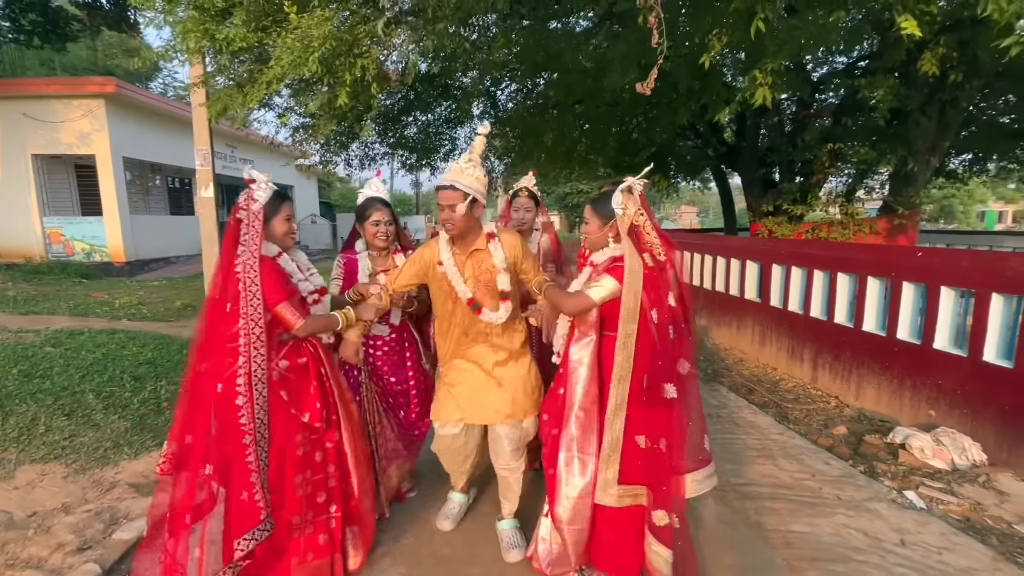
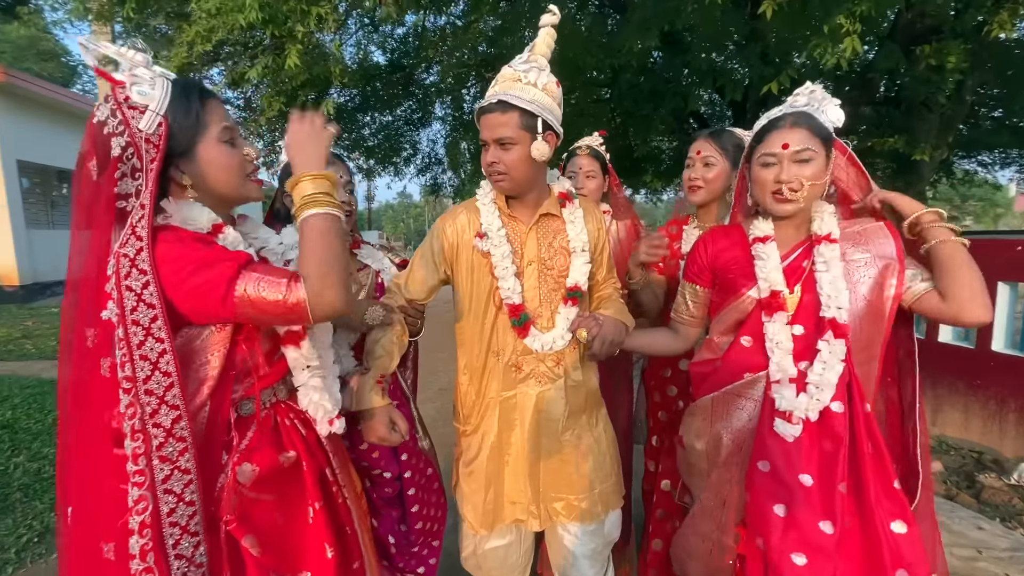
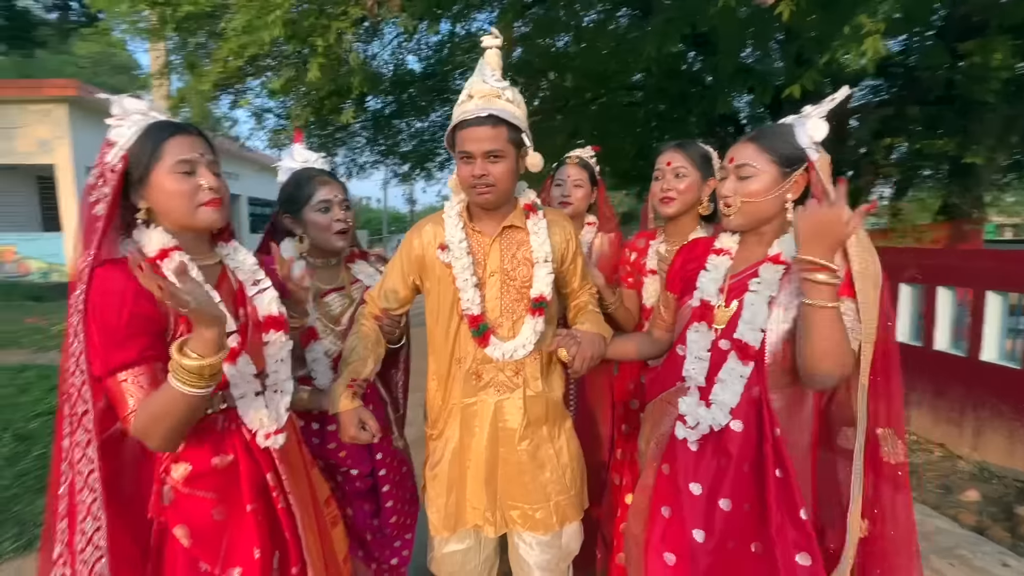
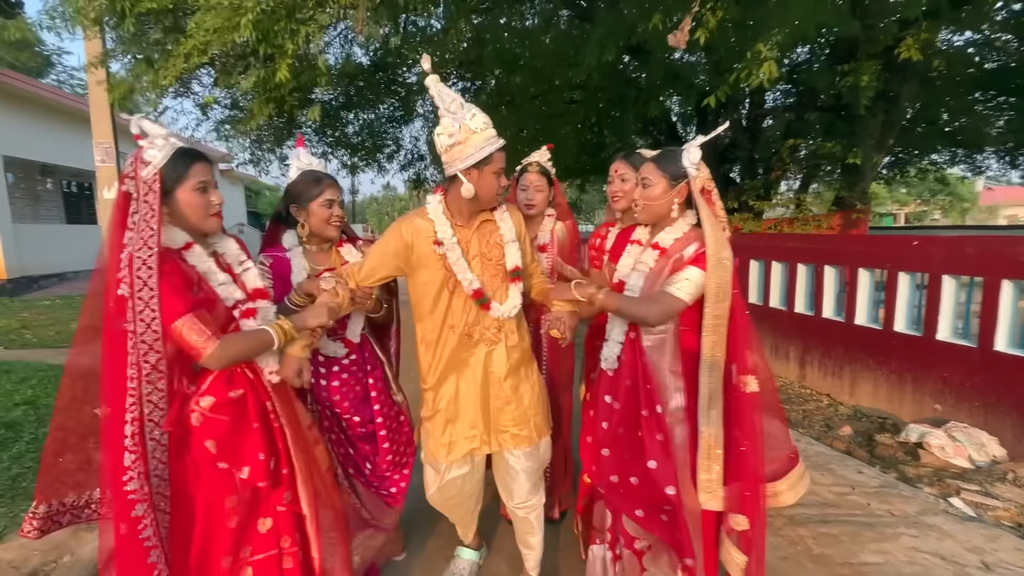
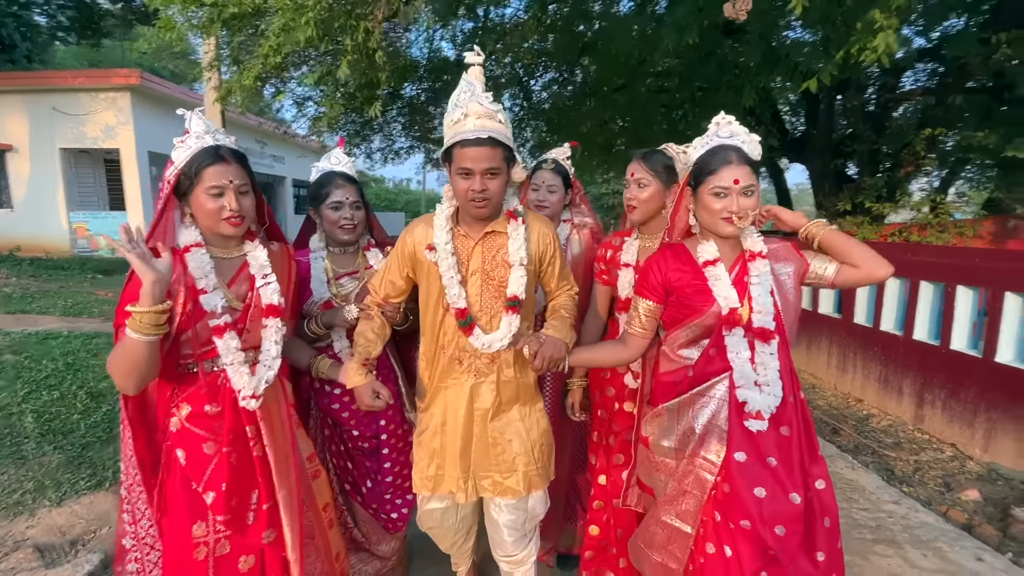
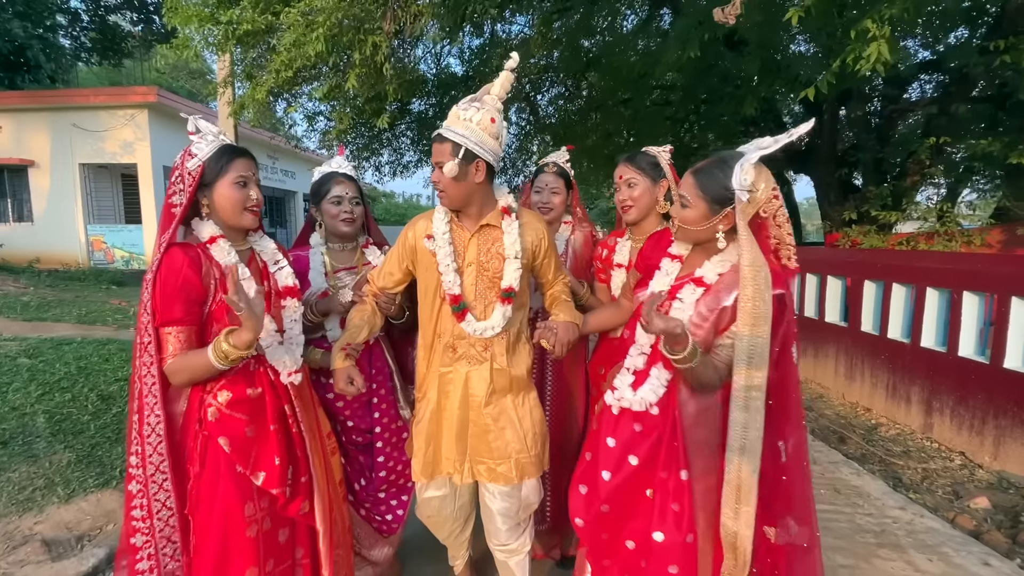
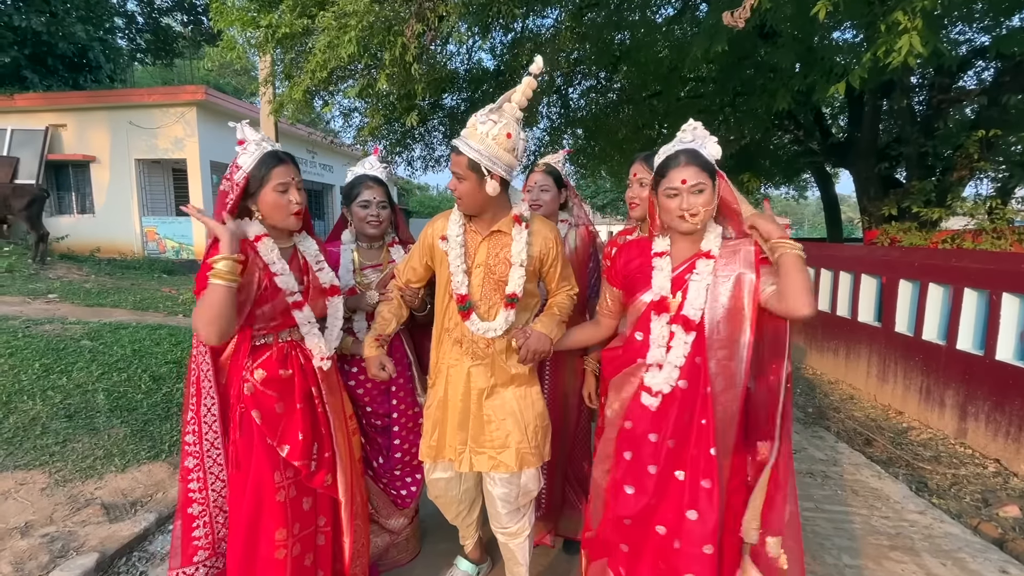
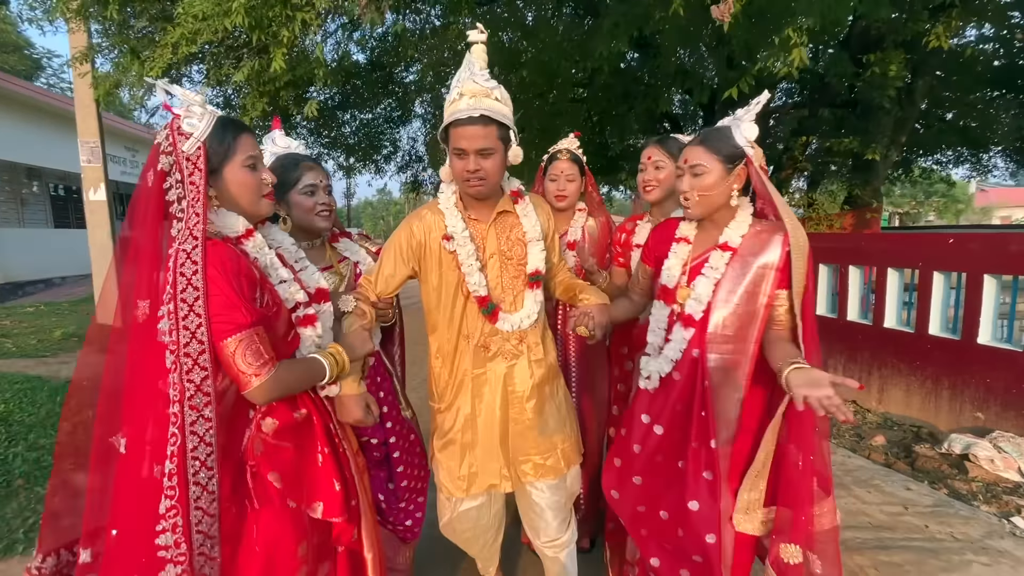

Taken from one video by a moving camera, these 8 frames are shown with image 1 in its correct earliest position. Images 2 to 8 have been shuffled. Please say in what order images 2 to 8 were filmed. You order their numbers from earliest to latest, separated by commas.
4, 8, 2, 3, 6, 7, 5
